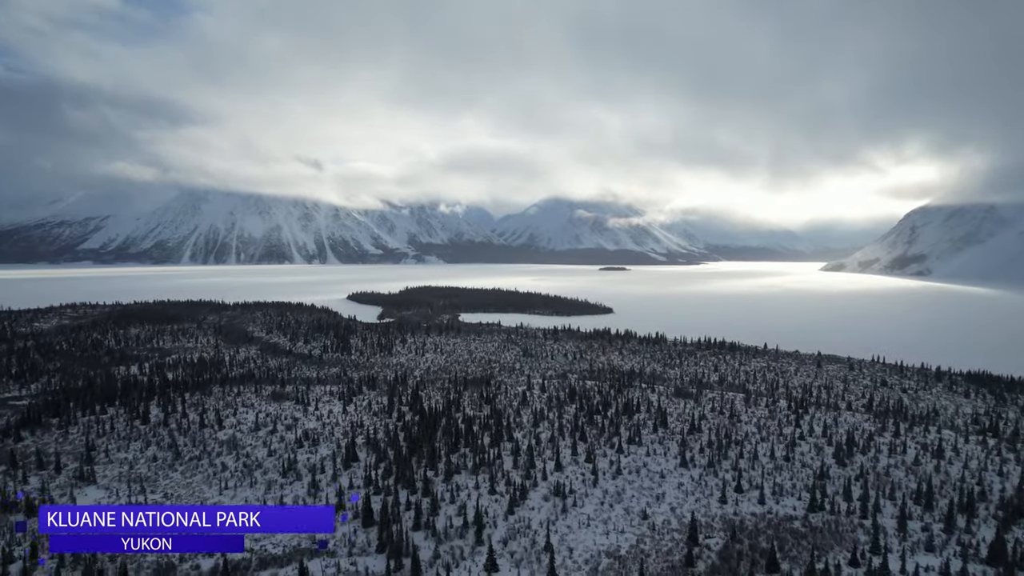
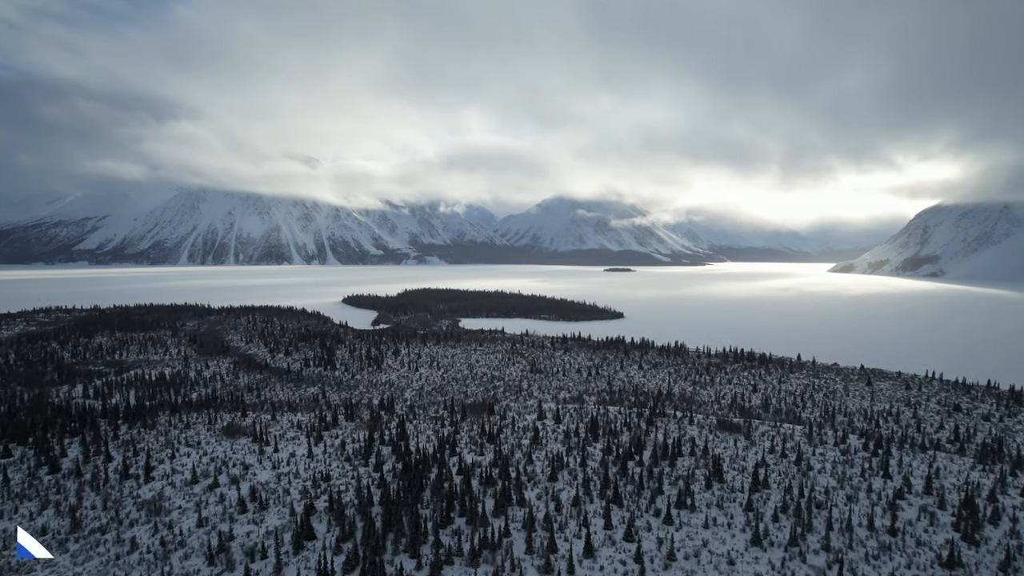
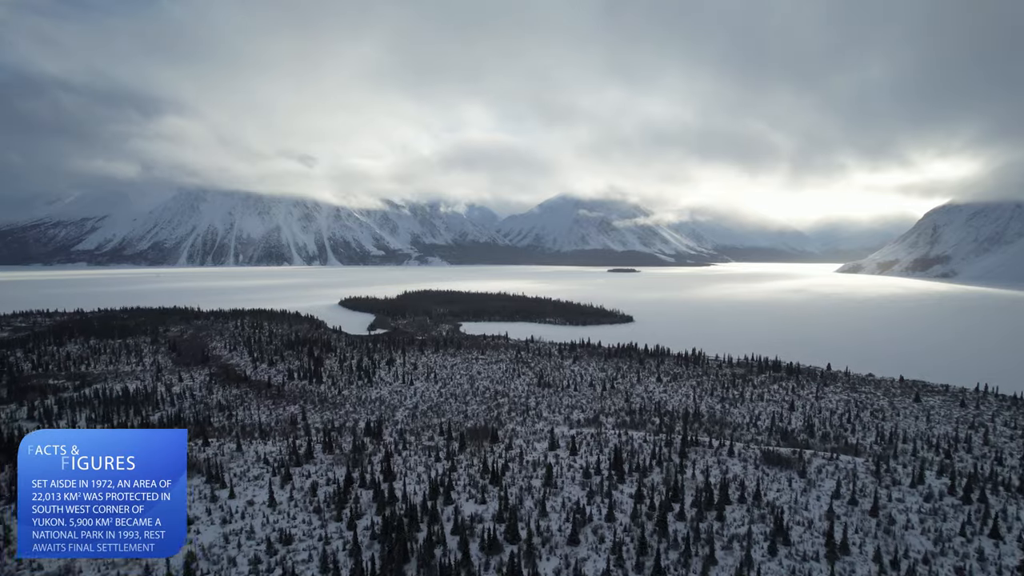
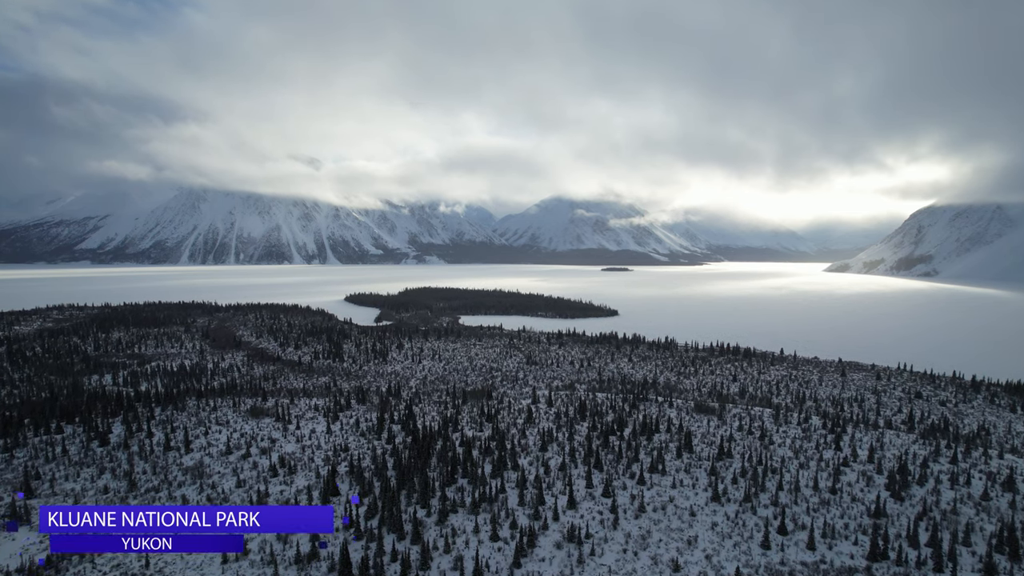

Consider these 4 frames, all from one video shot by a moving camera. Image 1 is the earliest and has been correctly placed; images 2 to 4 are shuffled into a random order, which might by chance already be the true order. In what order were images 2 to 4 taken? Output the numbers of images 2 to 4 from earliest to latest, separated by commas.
4, 2, 3
